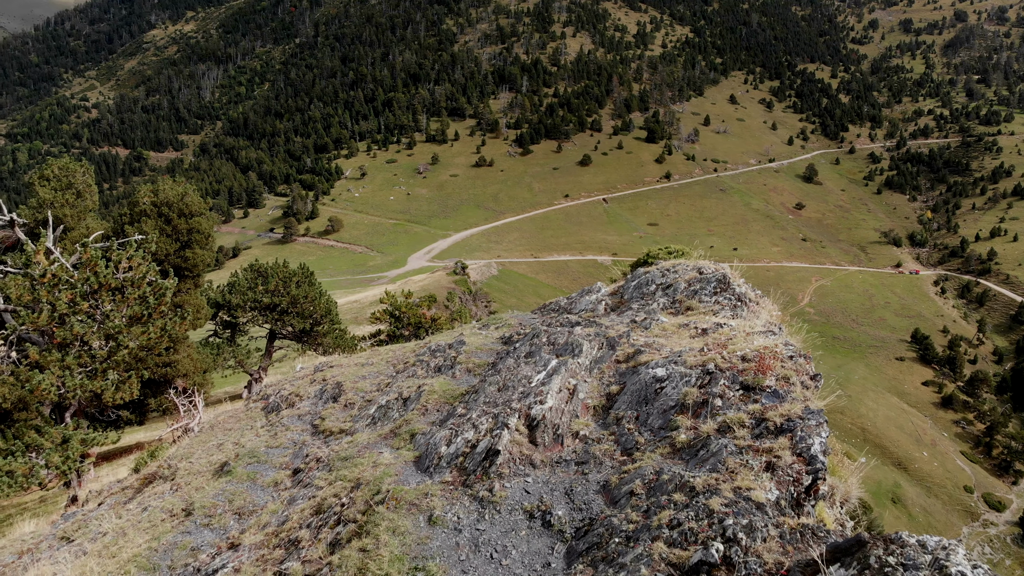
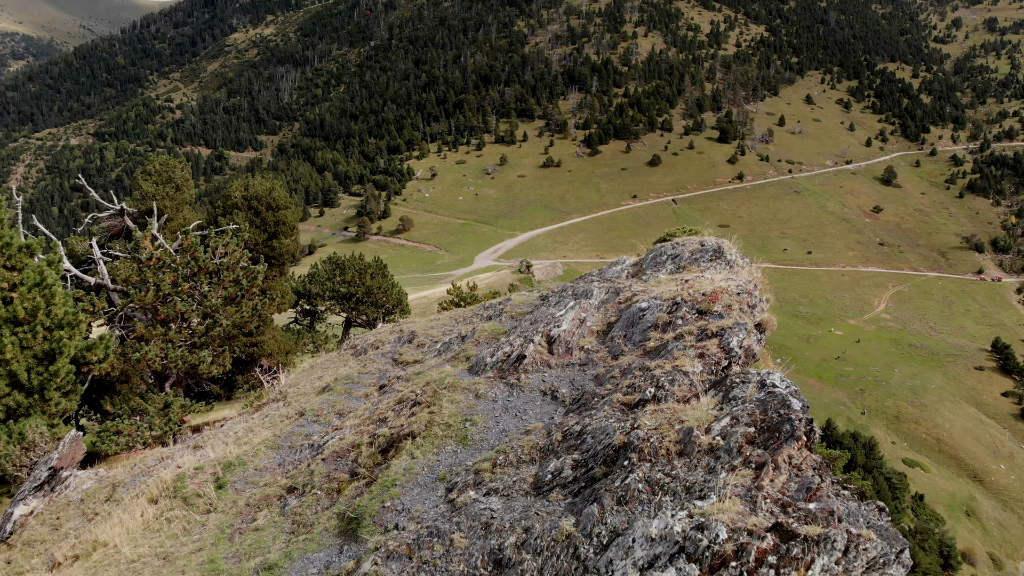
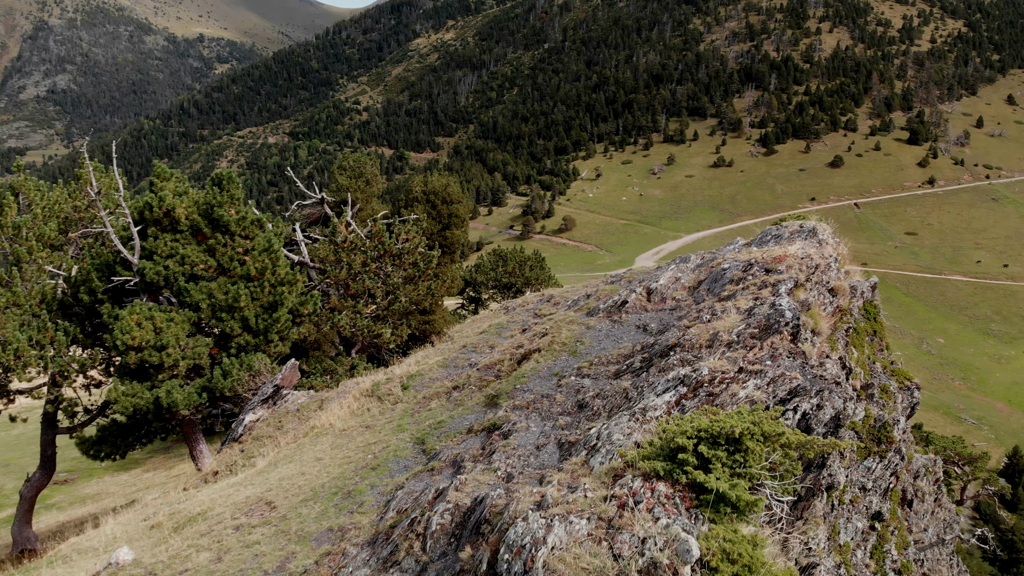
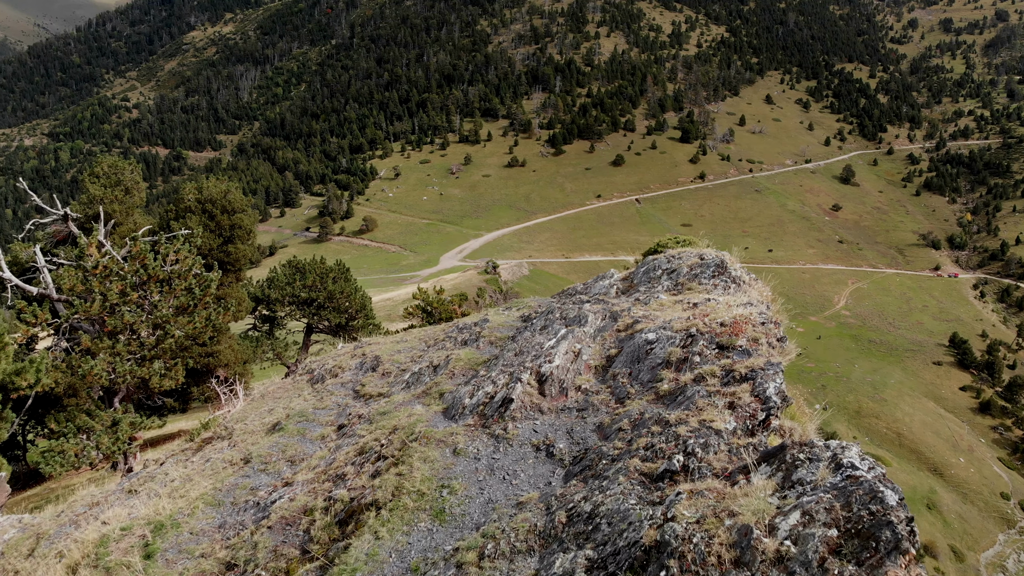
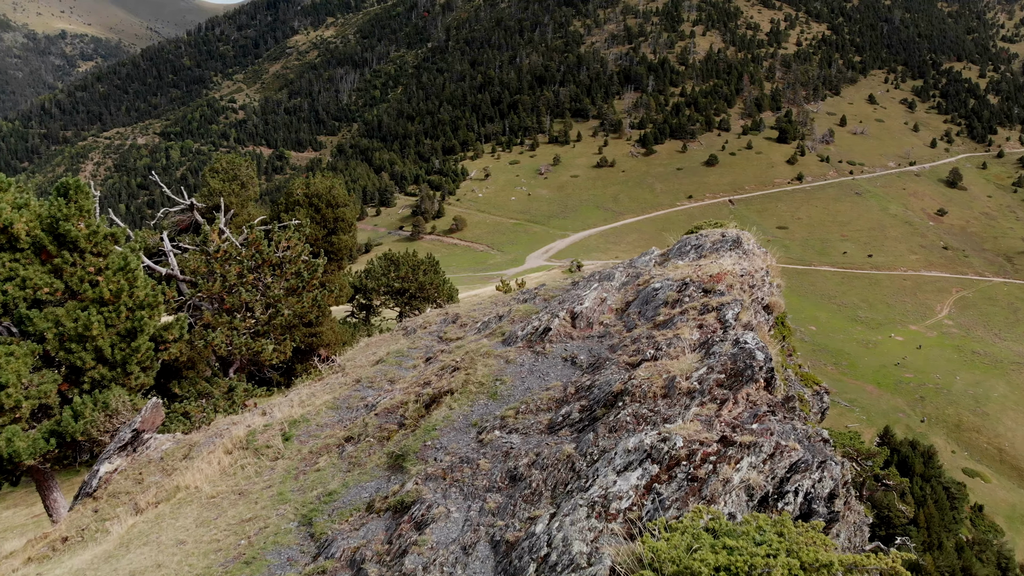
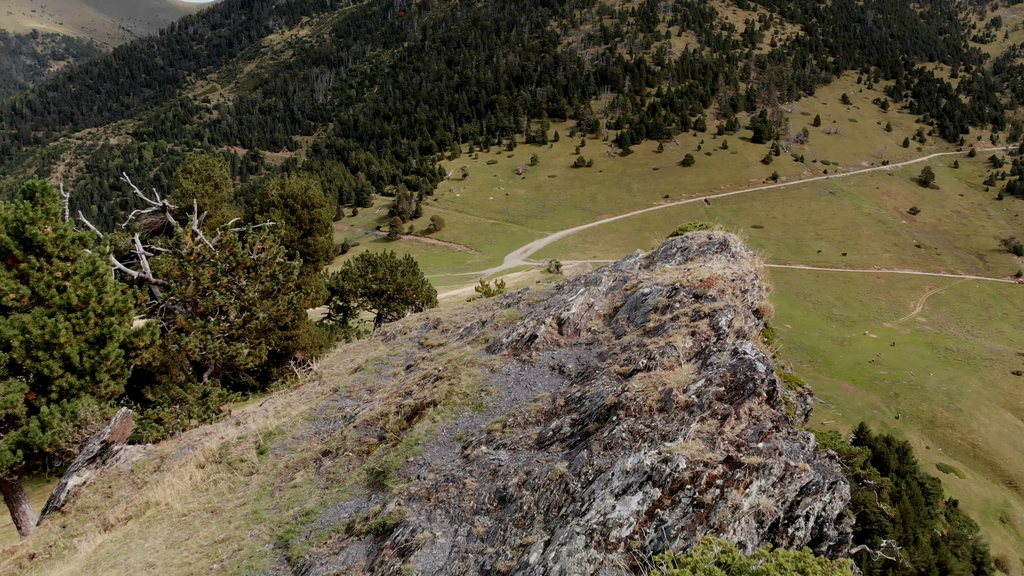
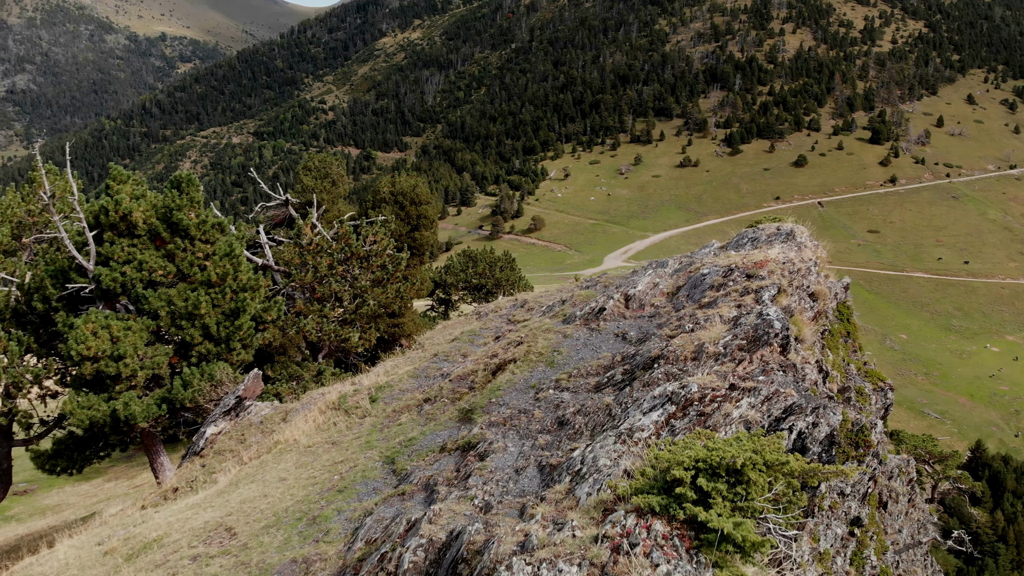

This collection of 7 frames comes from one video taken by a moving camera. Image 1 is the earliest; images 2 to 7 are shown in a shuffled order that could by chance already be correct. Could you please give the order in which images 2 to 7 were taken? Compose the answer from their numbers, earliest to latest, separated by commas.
4, 2, 6, 5, 7, 3
